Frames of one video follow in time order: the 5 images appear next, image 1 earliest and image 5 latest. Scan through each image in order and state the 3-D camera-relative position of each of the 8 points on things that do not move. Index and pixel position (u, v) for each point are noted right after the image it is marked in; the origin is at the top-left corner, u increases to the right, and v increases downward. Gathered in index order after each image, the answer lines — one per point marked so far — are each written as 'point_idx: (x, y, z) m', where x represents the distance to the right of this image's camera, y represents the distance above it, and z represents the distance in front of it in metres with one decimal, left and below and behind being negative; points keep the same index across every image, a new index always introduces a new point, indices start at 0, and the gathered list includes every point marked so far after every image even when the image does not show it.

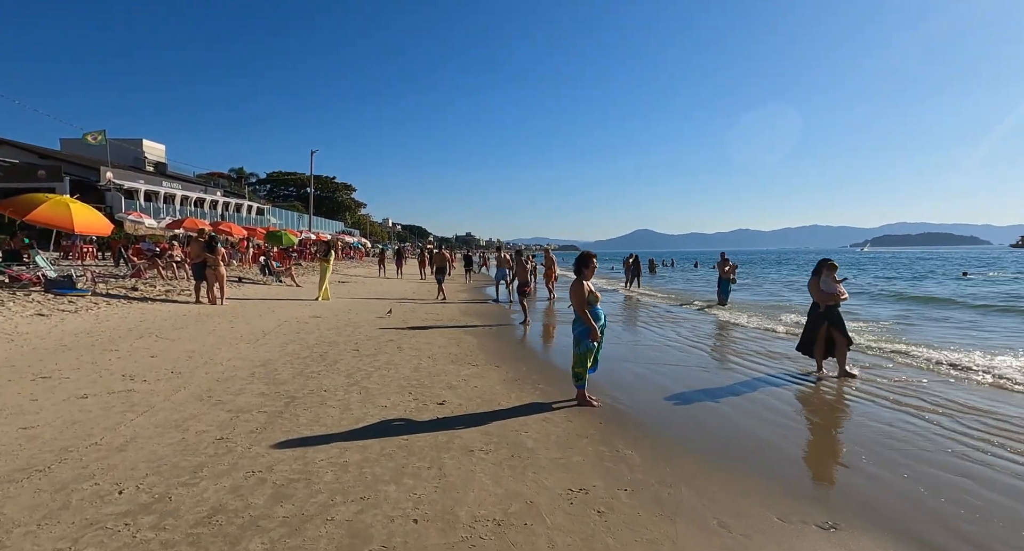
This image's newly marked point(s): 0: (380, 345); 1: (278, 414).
0: (-2.1, -1.1, +8.2) m
1: (-2.1, -1.2, +4.5) m
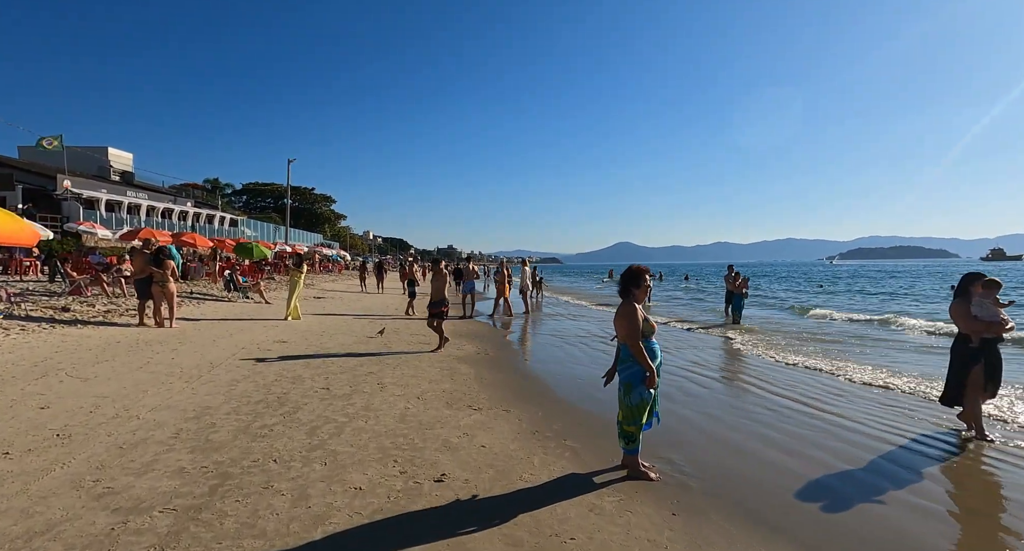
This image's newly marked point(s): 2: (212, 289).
0: (-2.0, -1.4, +6.7) m
1: (-1.8, -1.4, +3.0) m
2: (-10.1, -0.5, +17.1) m
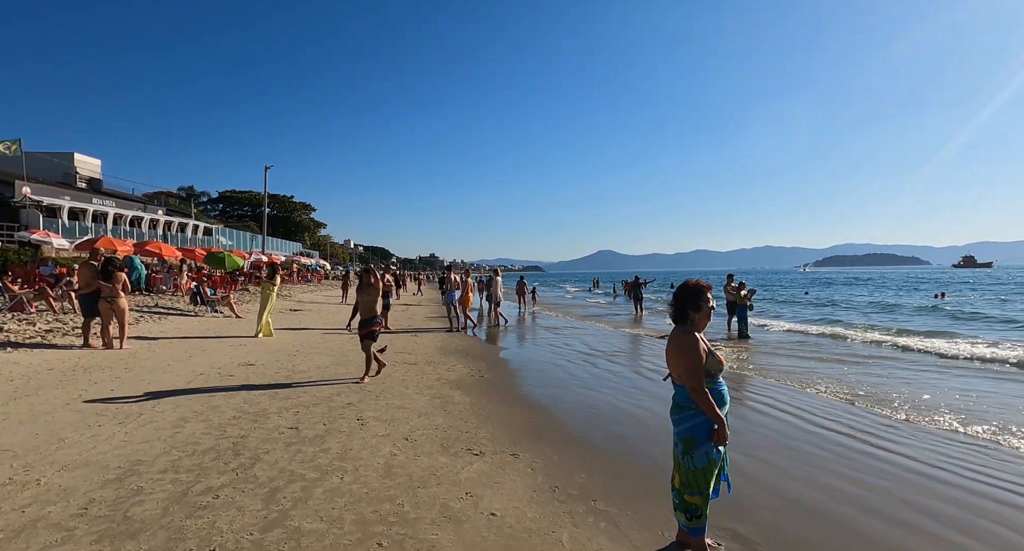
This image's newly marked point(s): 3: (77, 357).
0: (-2.0, -1.6, +5.6) m
1: (-1.7, -1.5, +1.9) m
2: (-10.4, -0.8, +15.8) m
3: (-6.7, -1.2, +7.8) m
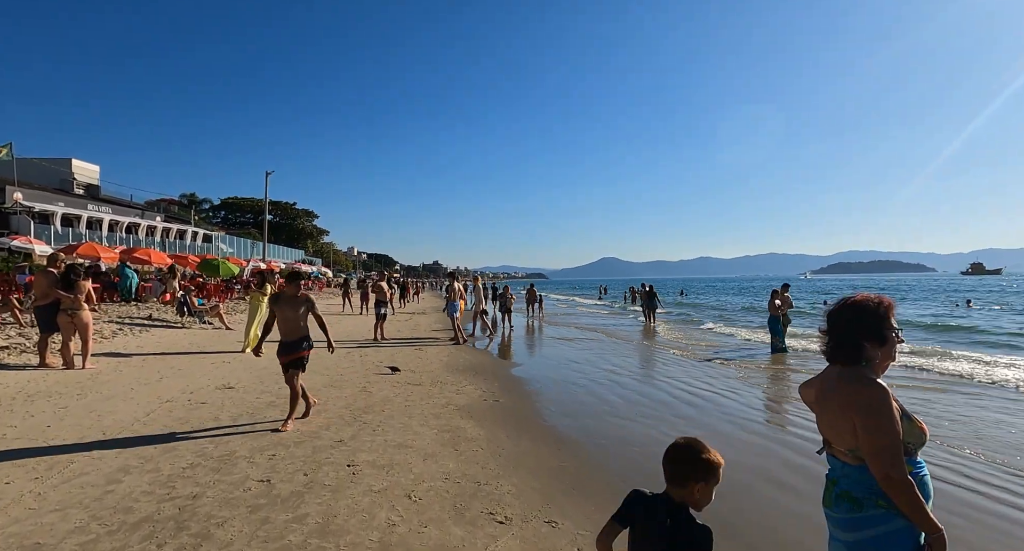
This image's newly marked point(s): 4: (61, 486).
0: (-1.7, -1.6, +4.5) m
1: (-1.4, -1.5, +0.8) m
2: (-10.1, -1.1, +14.7) m
3: (-6.4, -1.4, +6.7) m
4: (-3.2, -1.5, +3.7) m
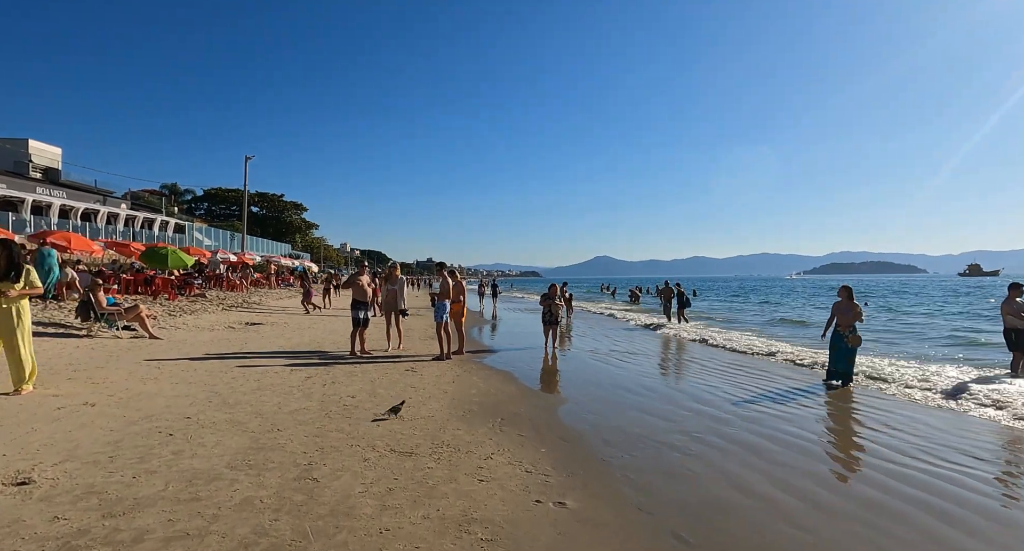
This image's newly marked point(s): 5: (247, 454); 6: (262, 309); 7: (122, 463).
0: (-1.1, -1.5, +0.9) m
1: (-0.8, -1.4, -2.8) m
2: (-9.6, -0.9, +11.0) m
3: (-5.8, -1.2, +3.0) m
4: (-2.6, -1.4, 0.0) m
5: (-2.3, -1.5, +4.5) m
6: (-9.7, -1.2, +19.8) m
7: (-3.1, -1.5, +4.0) m
